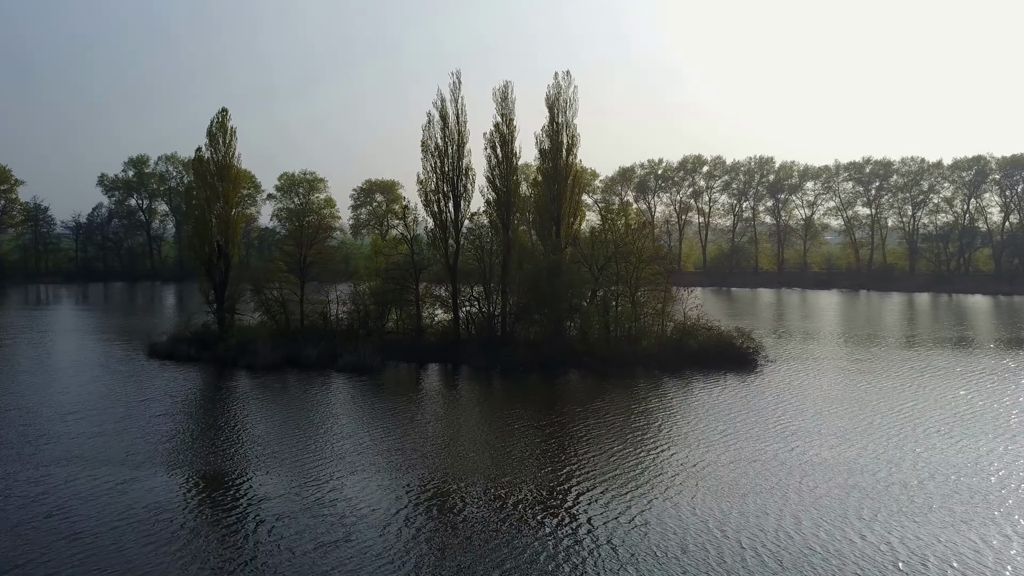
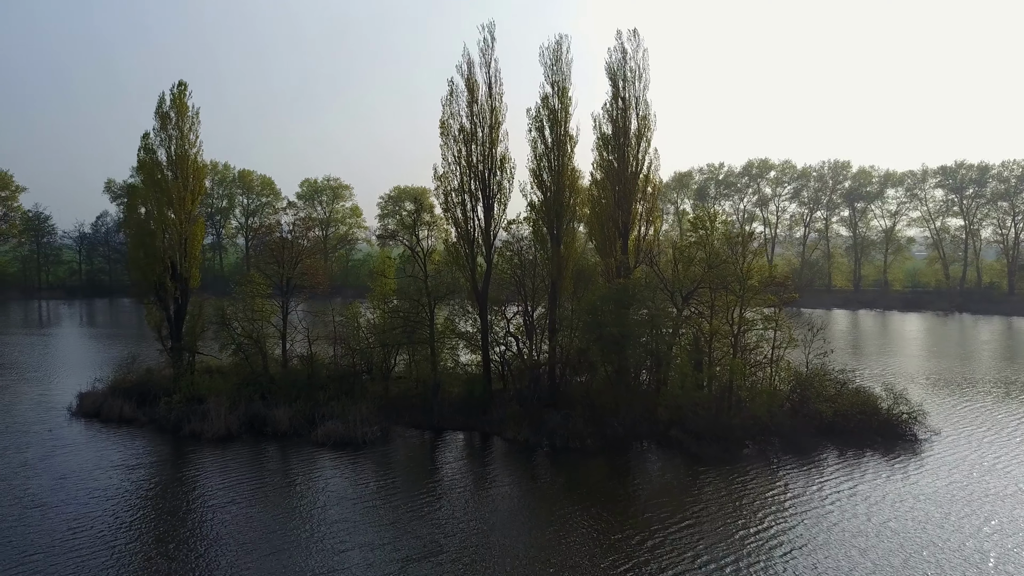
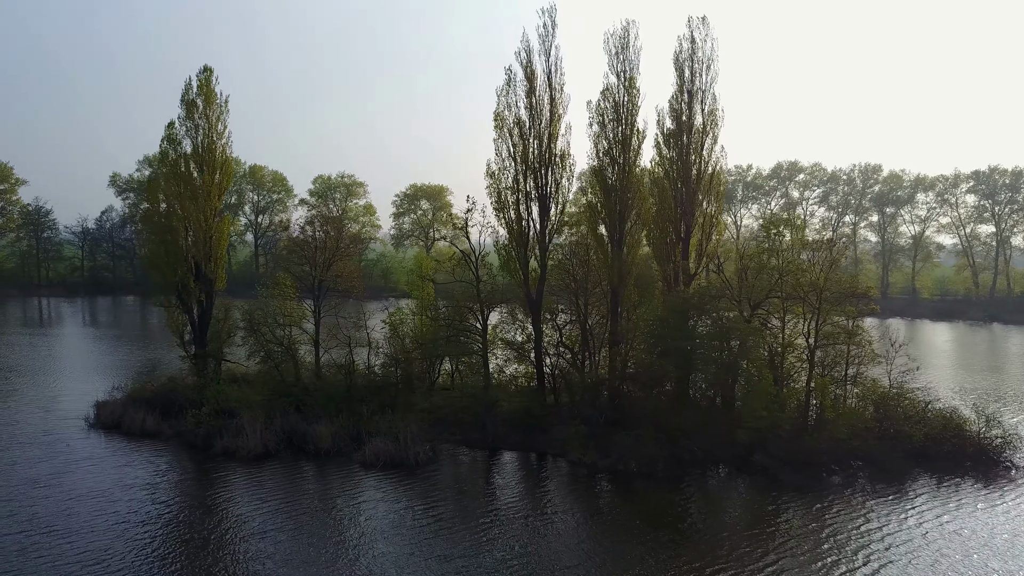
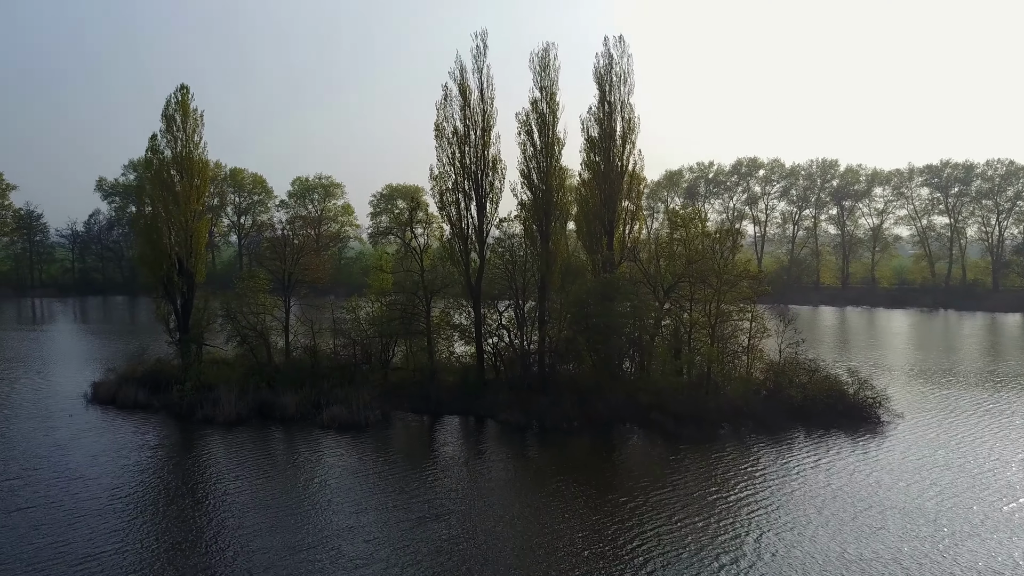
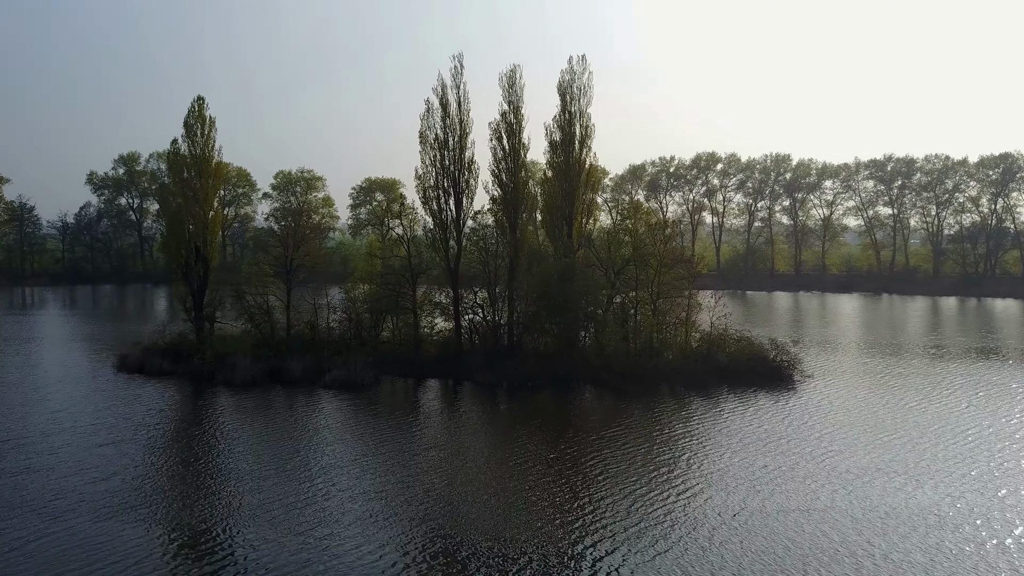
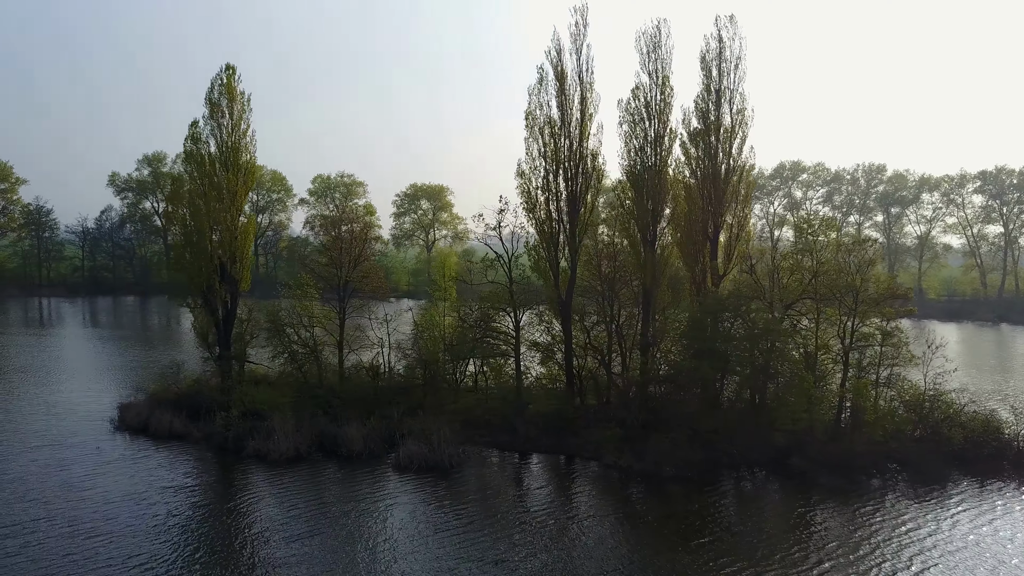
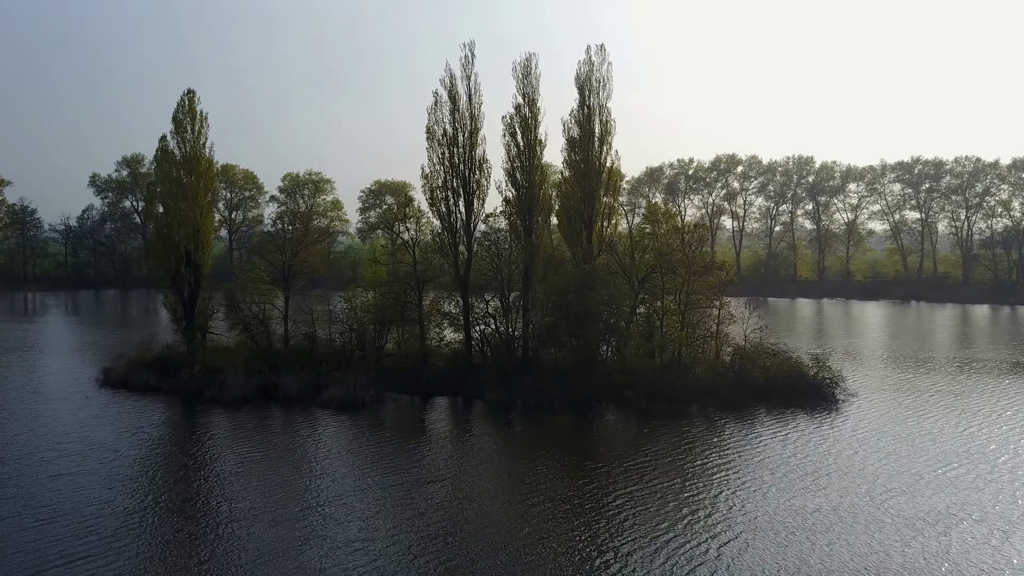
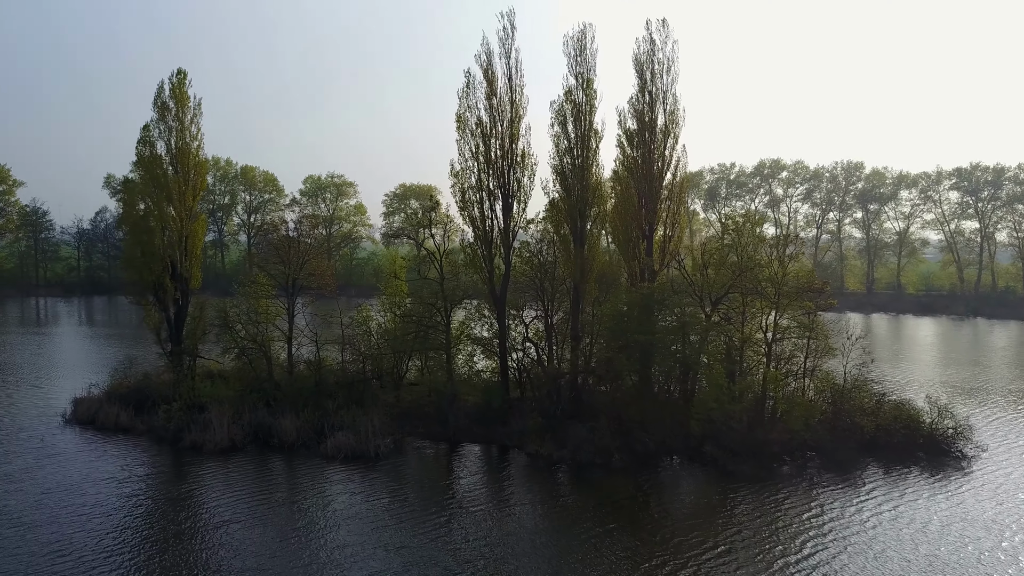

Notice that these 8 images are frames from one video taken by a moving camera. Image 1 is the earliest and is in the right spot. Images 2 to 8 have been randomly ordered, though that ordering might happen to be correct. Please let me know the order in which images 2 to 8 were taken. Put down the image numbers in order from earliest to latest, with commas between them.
5, 7, 4, 2, 8, 3, 6
